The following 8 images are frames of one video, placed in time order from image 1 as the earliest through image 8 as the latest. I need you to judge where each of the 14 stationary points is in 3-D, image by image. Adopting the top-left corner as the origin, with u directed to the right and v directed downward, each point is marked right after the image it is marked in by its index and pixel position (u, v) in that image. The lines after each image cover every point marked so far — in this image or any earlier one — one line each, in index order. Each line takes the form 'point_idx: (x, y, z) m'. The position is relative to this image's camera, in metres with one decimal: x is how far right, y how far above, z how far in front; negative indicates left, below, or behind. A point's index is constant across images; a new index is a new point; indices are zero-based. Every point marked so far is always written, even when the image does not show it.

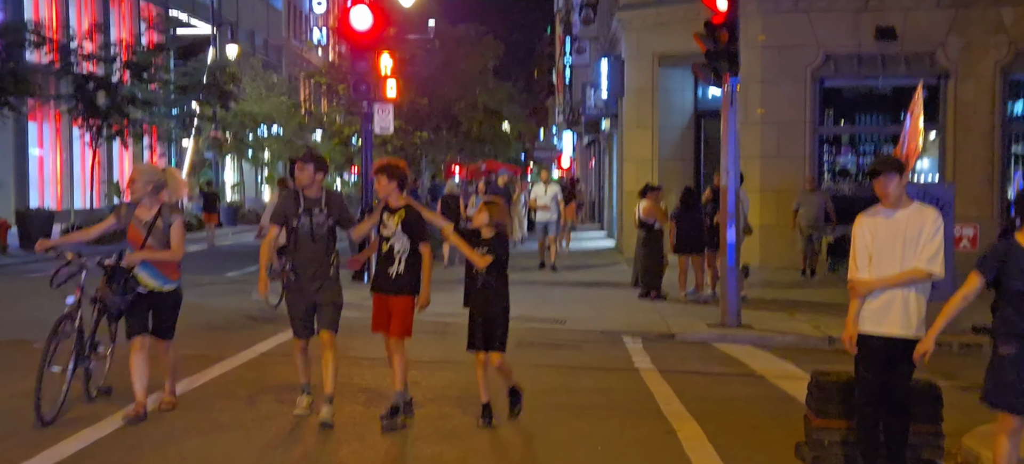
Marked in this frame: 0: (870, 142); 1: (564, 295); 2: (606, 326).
0: (+5.4, +1.4, +19.1) m
1: (+0.6, -0.8, +16.1) m
2: (+1.0, -1.0, +12.7) m
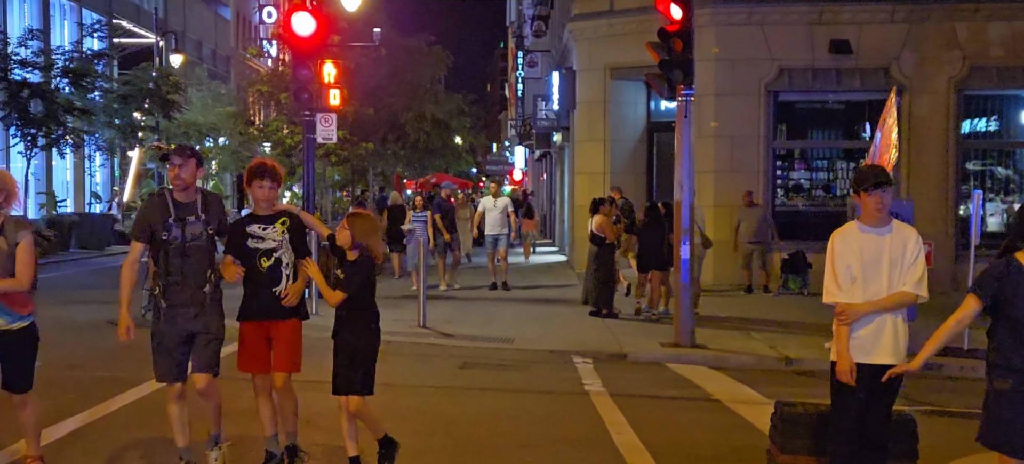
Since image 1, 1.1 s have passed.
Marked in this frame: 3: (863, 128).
0: (+4.6, +1.1, +18.9) m
1: (0.0, -1.1, +15.7) m
2: (+0.4, -1.2, +12.3) m
3: (+5.3, +1.6, +18.9) m
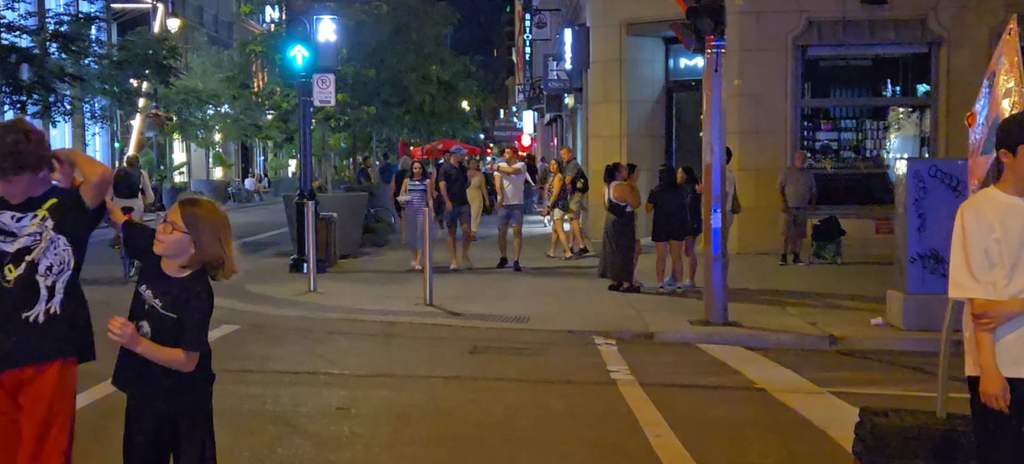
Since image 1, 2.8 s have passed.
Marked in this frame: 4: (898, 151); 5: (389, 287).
0: (+4.8, +1.7, +17.7) m
1: (+0.2, -0.7, +14.6) m
2: (+0.6, -0.9, +11.2) m
3: (+5.5, +2.1, +17.7) m
4: (+5.3, +1.2, +17.7) m
5: (-1.5, -0.7, +14.8) m
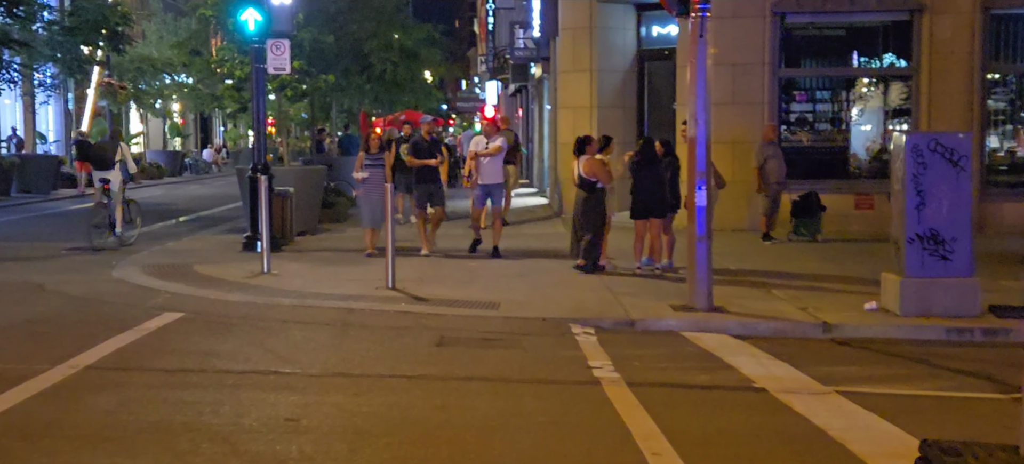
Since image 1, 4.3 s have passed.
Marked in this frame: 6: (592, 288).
0: (+4.3, +2.0, +17.0) m
1: (-0.2, -0.4, +13.8) m
2: (+0.3, -0.7, +10.5) m
3: (+5.0, +2.5, +17.0) m
4: (+4.8, +1.5, +17.1) m
5: (-1.9, -0.5, +14.0) m
6: (+0.8, -0.6, +12.1) m
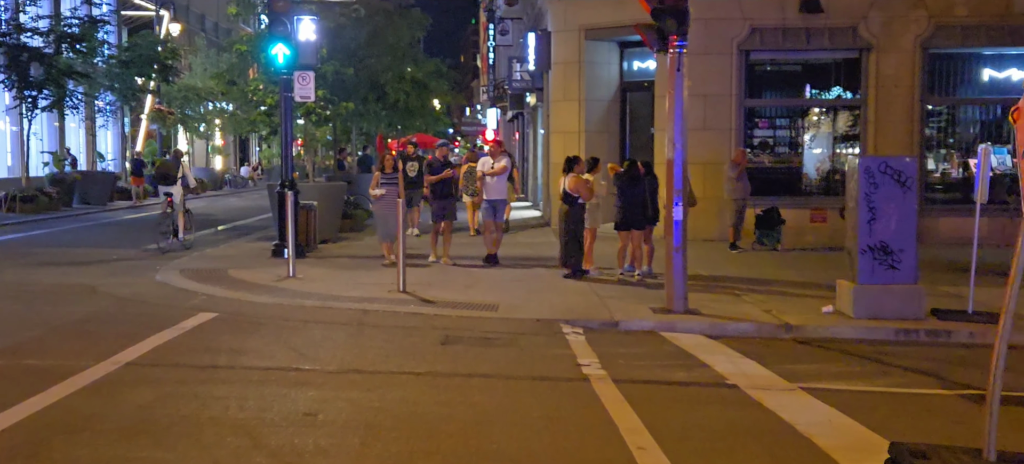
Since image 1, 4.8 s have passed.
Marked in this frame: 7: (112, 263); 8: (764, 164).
0: (+4.3, +1.8, +19.4) m
1: (-0.3, -0.5, +16.2) m
2: (+0.1, -0.8, +12.8) m
3: (+4.9, +2.3, +19.3) m
4: (+4.8, +1.4, +19.4) m
5: (-2.0, -0.6, +16.4) m
6: (+0.7, -0.7, +14.5) m
7: (-6.1, -0.5, +18.6) m
8: (+4.0, +1.1, +19.4) m
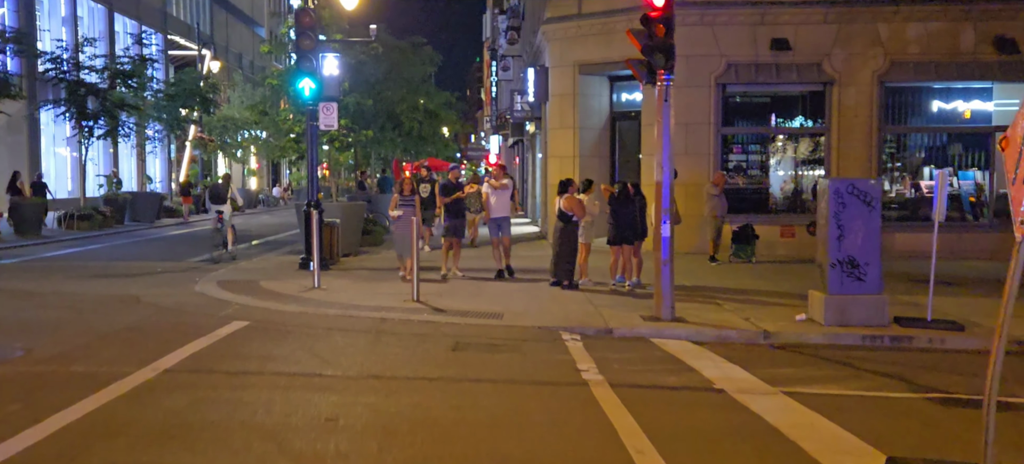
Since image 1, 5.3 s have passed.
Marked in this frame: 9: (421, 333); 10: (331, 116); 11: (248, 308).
0: (+4.3, +1.6, +21.6) m
1: (-0.4, -0.8, +18.5) m
2: (0.0, -1.0, +15.1) m
3: (+4.9, +2.0, +21.5) m
4: (+4.8, +1.1, +21.6) m
5: (-2.0, -0.8, +18.7) m
6: (+0.6, -0.9, +16.8) m
7: (-6.1, -0.7, +21.0) m
8: (+4.0, +0.8, +21.7) m
9: (-1.1, -1.2, +14.2) m
10: (-2.9, +1.8, +19.6) m
11: (-3.5, -1.0, +16.5) m
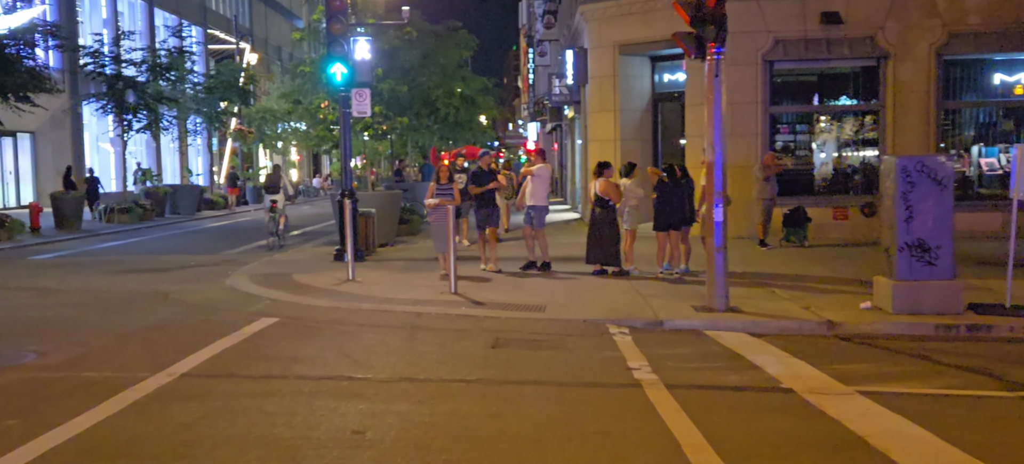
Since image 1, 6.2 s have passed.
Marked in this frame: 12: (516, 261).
0: (+4.9, +1.9, +20.6) m
1: (+0.2, -0.6, +17.8) m
2: (+0.5, -0.9, +14.4) m
3: (+5.6, +2.3, +20.6) m
4: (+5.5, +1.4, +20.6) m
5: (-1.4, -0.7, +18.1) m
6: (+1.1, -0.8, +16.0) m
7: (-5.4, -0.6, +20.5) m
8: (+4.7, +1.1, +20.7) m
9: (-0.6, -1.1, +13.5) m
10: (-2.3, +1.9, +18.9) m
11: (-3.0, -0.9, +15.8) m
12: (0.0, -0.5, +19.5) m
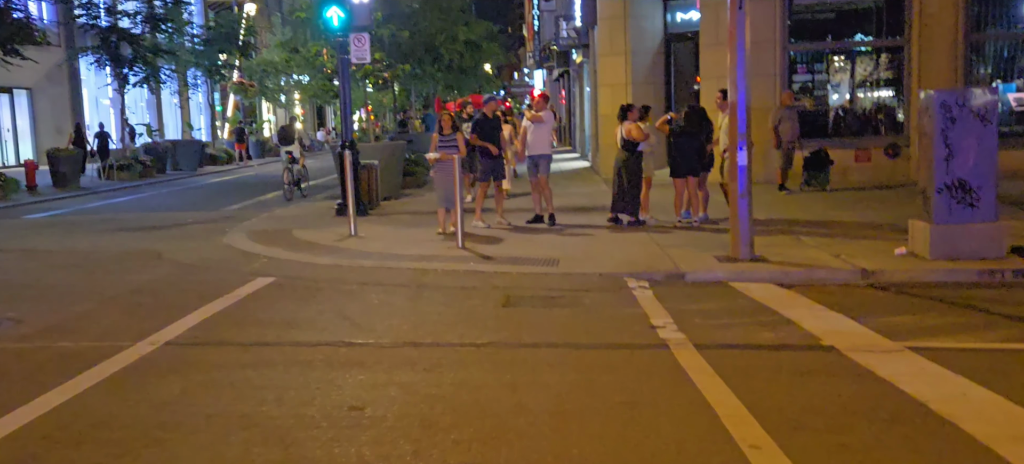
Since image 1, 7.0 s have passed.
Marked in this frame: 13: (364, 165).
0: (+5.0, +2.8, +19.6) m
1: (+0.3, +0.1, +16.9) m
2: (+0.6, -0.3, +13.5) m
3: (+5.7, +3.2, +19.5) m
4: (+5.6, +2.3, +19.7) m
5: (-1.3, 0.0, +17.2) m
6: (+1.3, -0.1, +15.1) m
7: (-5.2, +0.1, +19.6) m
8: (+4.8, +2.0, +19.8) m
9: (-0.5, -0.5, +12.7) m
10: (-2.2, +2.6, +17.9) m
11: (-2.9, -0.3, +15.0) m
12: (+0.1, +0.3, +18.7) m
13: (-2.4, +1.1, +19.3) m
